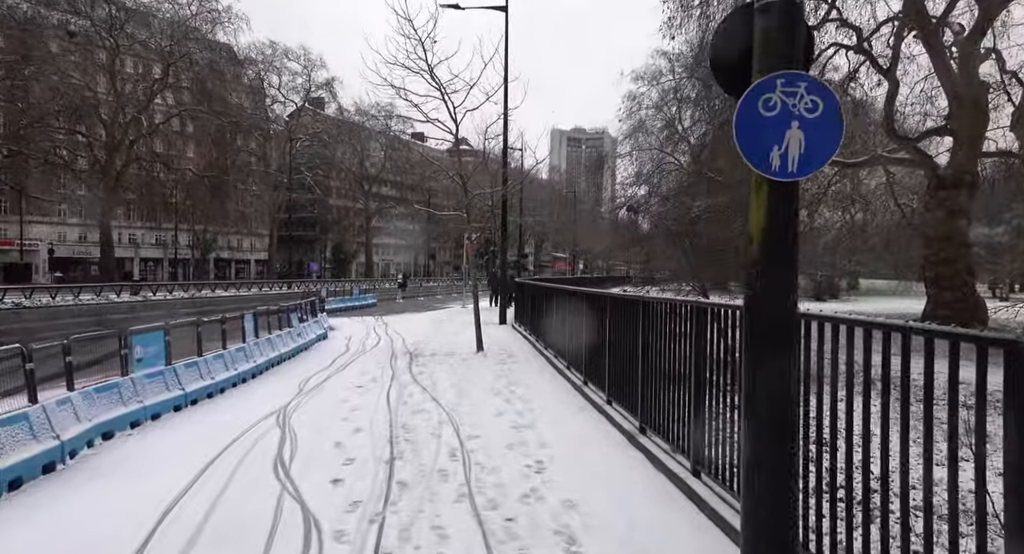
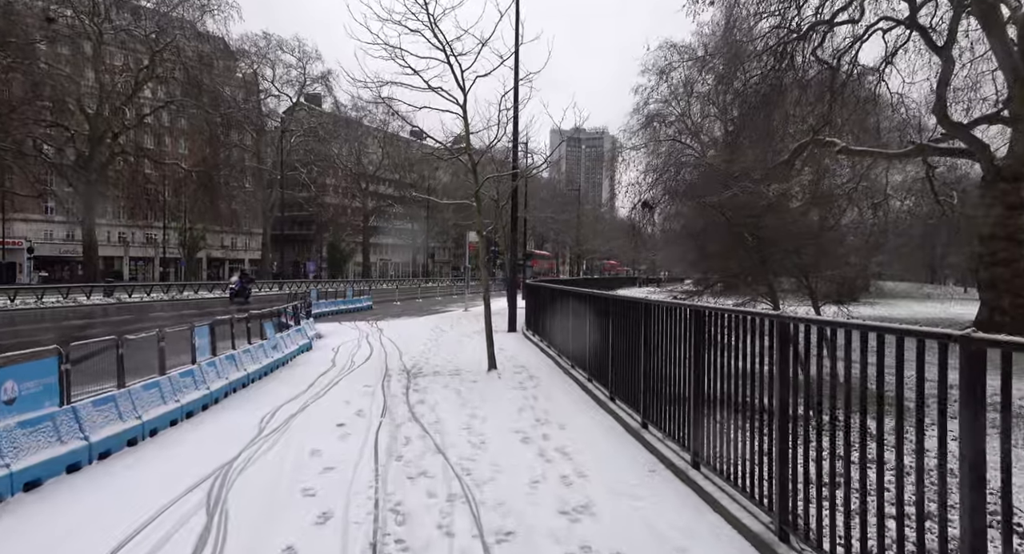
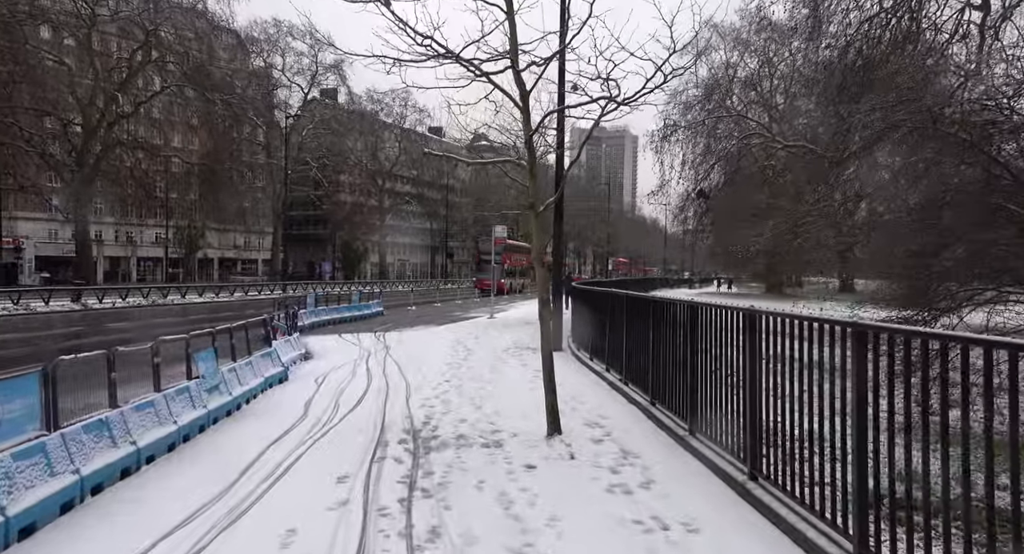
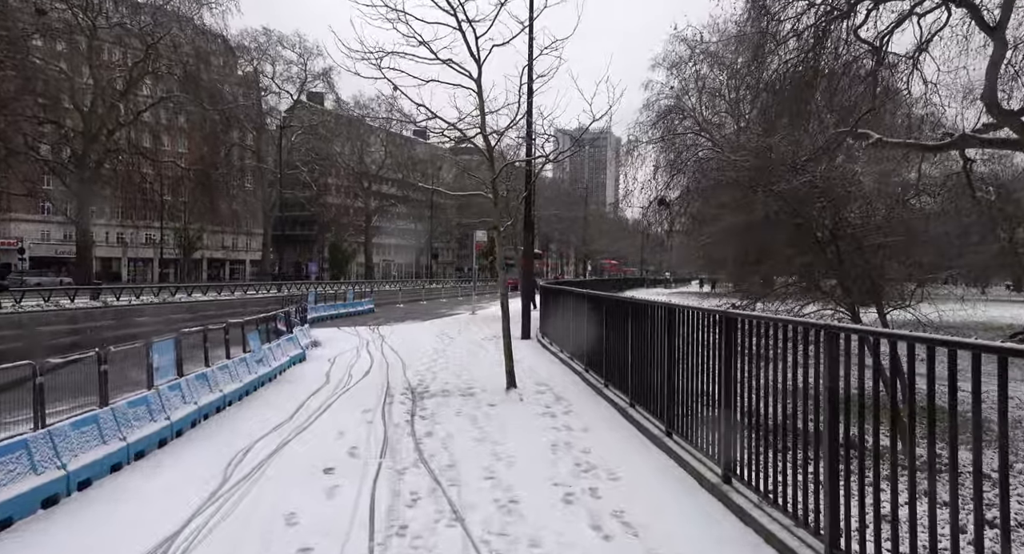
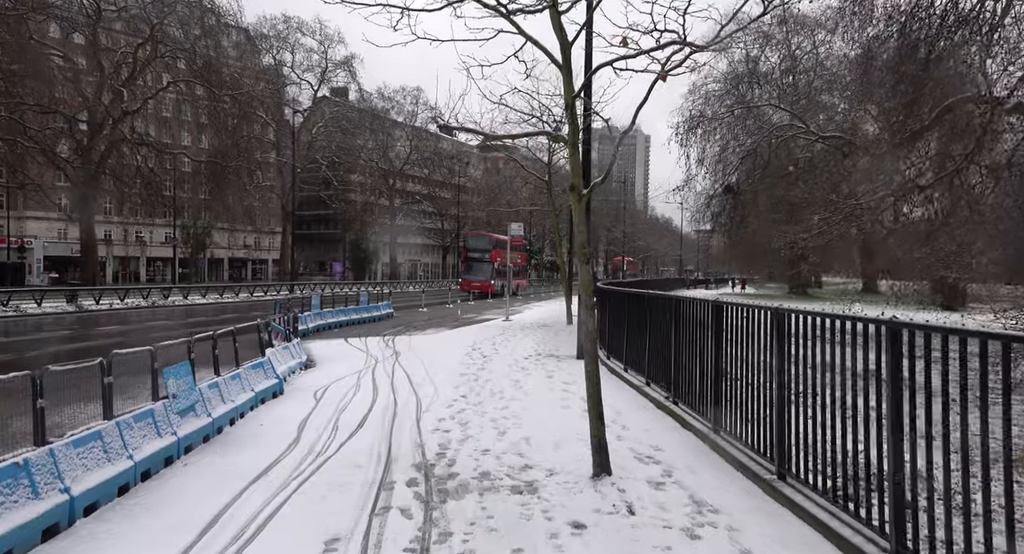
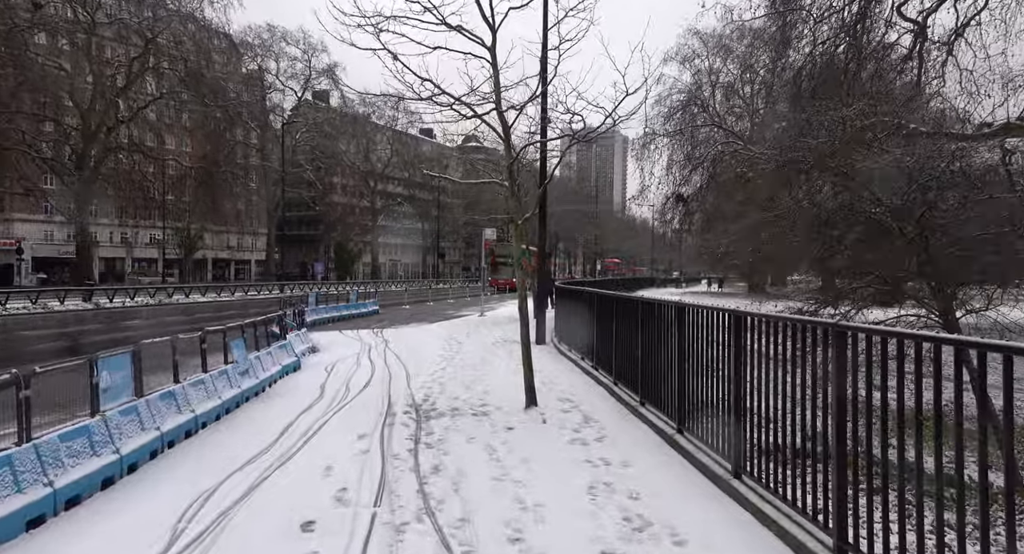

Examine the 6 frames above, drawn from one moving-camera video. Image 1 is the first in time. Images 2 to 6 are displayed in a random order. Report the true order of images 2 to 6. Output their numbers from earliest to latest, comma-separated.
2, 4, 6, 3, 5
